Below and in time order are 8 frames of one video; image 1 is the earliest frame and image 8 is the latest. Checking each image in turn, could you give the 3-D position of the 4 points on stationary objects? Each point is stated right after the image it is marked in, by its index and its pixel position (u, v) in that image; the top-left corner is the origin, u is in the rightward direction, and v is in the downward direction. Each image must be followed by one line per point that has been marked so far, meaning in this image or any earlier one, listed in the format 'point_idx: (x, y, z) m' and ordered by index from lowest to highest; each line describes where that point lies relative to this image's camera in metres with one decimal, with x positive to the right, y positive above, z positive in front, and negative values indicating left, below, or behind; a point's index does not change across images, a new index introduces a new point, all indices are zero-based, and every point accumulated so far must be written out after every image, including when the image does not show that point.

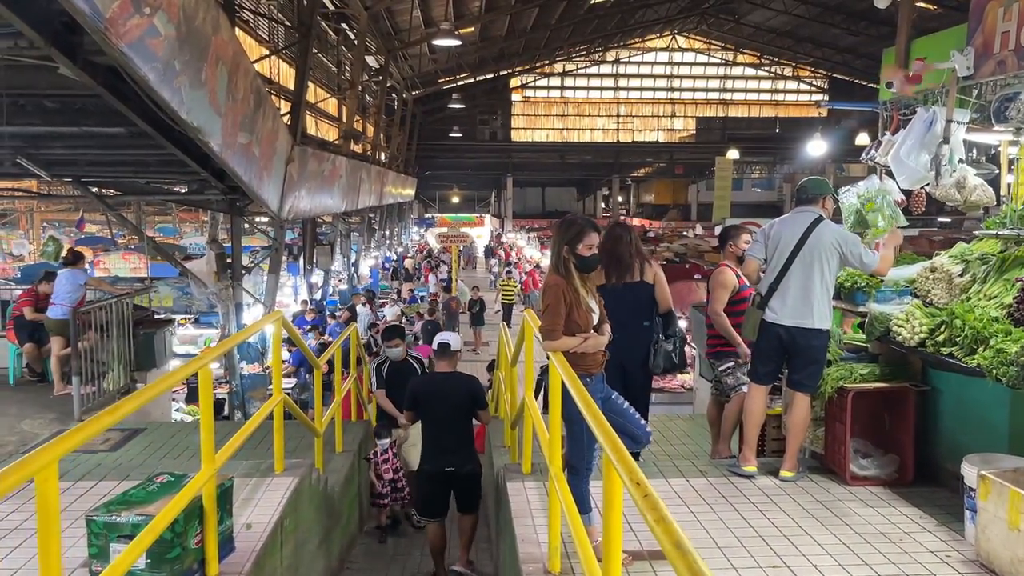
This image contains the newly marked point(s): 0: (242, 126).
0: (-1.9, +1.1, +6.0) m
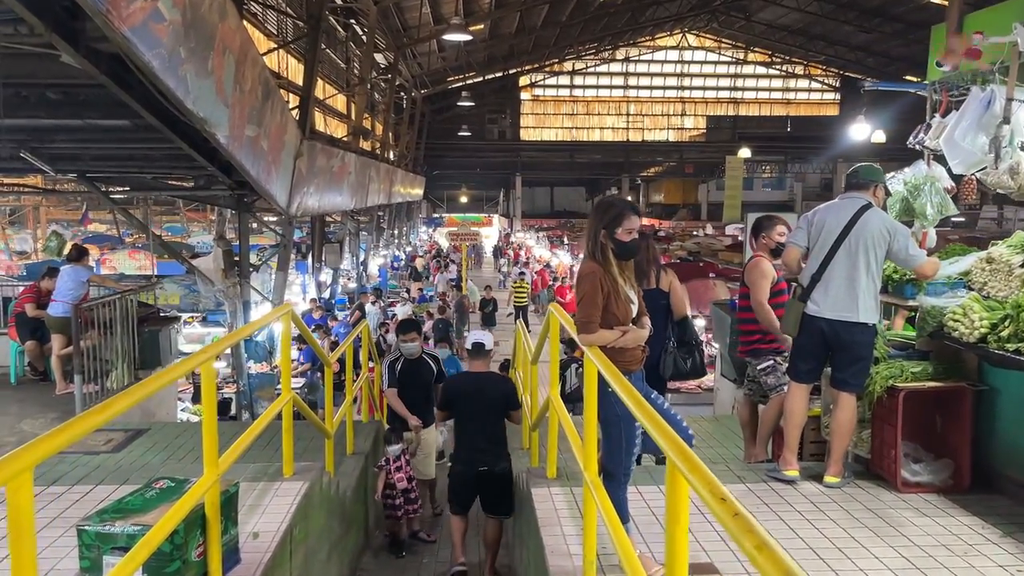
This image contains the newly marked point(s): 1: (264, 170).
0: (-1.8, +1.2, +5.8) m
1: (-1.9, +0.9, +6.4) m
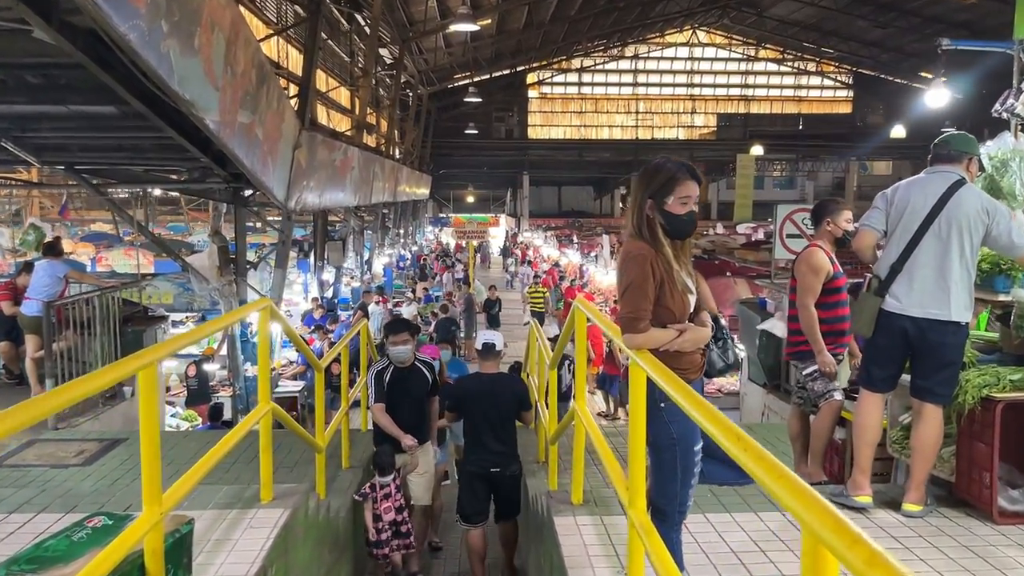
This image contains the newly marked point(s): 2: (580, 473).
0: (-1.7, +1.2, +5.4) m
1: (-1.8, +0.9, +6.0) m
2: (+0.2, -0.6, +2.9) m
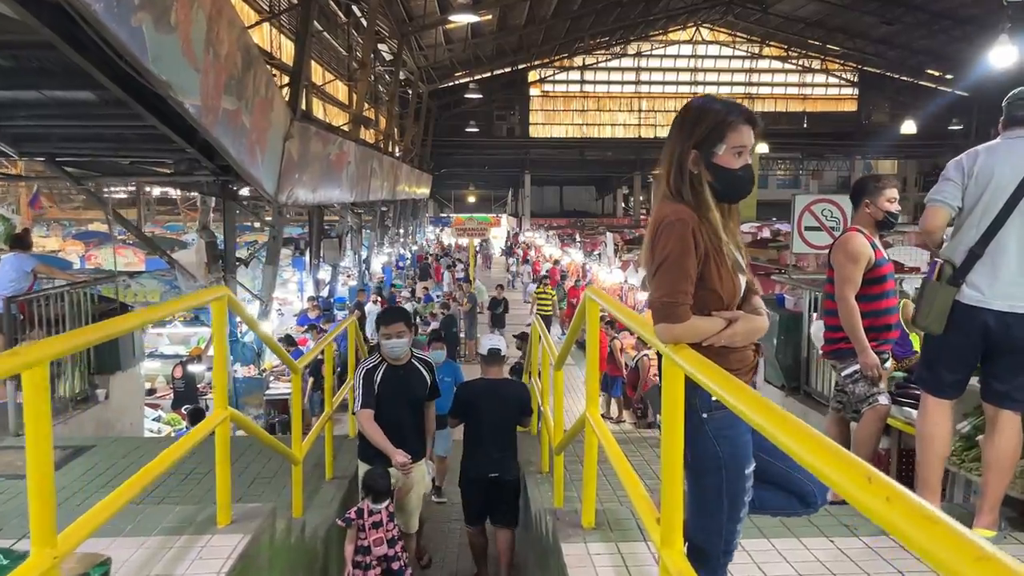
0: (-1.7, +1.2, +5.1) m
1: (-1.8, +0.9, +5.7) m
2: (+0.2, -0.6, +2.6) m
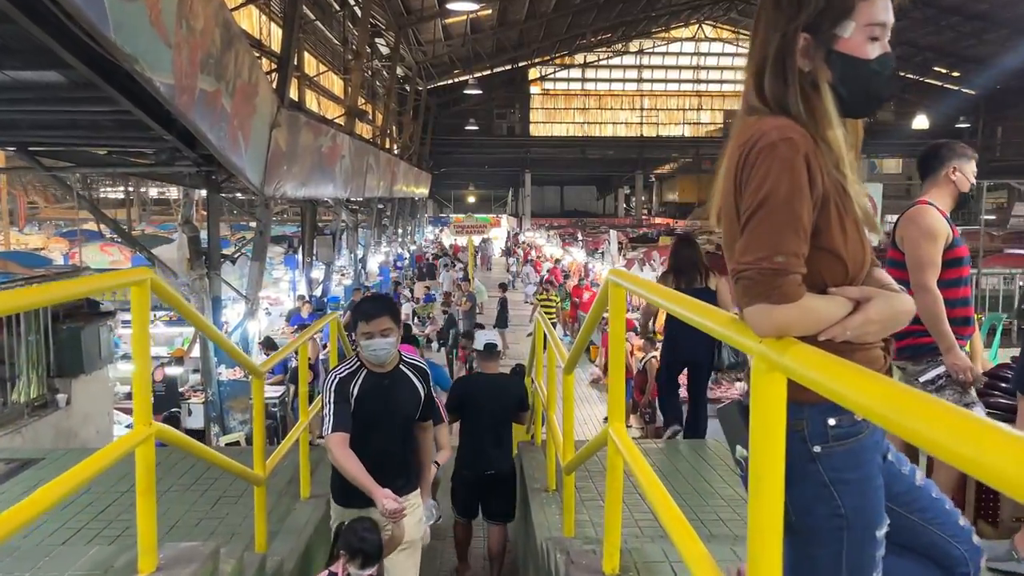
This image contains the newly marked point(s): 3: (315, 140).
0: (-1.7, +1.2, +4.7) m
1: (-1.8, +0.9, +5.3) m
2: (+0.2, -0.6, +2.2) m
3: (-1.8, +1.4, +8.0) m
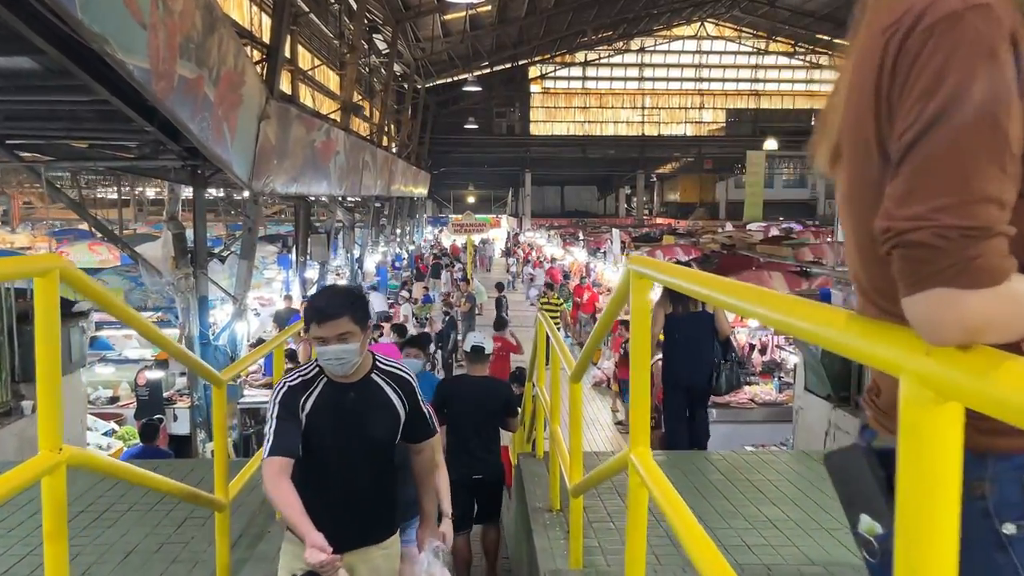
0: (-1.7, +1.2, +4.4) m
1: (-1.8, +0.9, +5.0) m
2: (+0.2, -0.6, +1.9) m
3: (-1.8, +1.4, +7.7) m
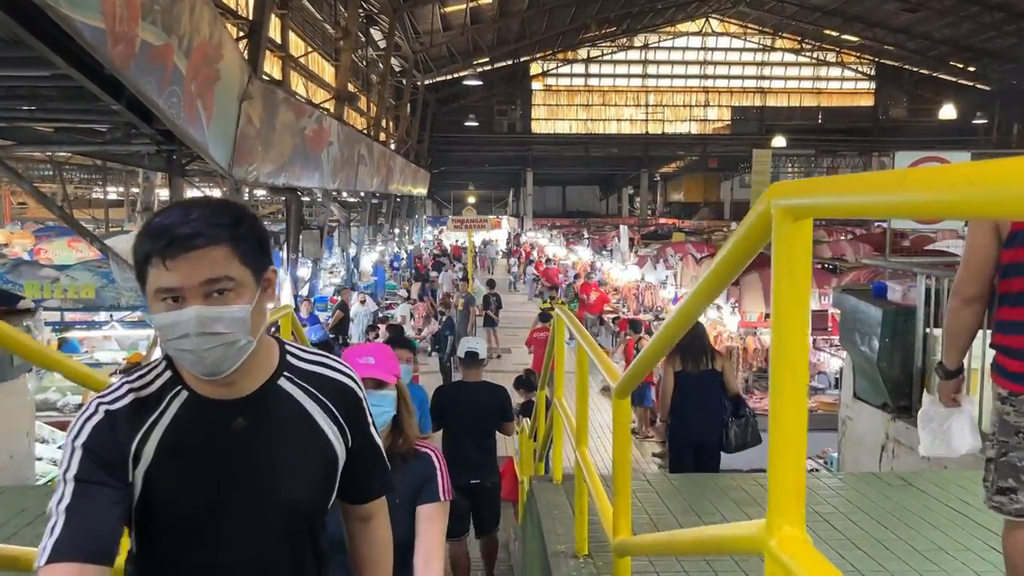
0: (-1.7, +1.3, +3.9) m
1: (-1.7, +1.0, +4.5) m
2: (+0.3, -0.5, +1.4) m
3: (-1.8, +1.4, +7.2) m
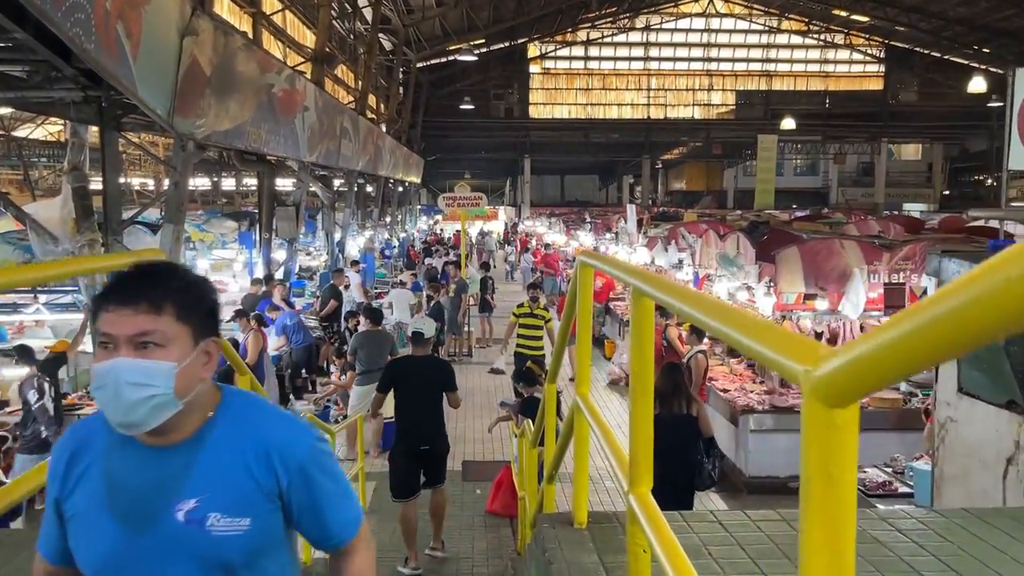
0: (-1.7, +1.4, +3.0) m
1: (-1.7, +1.1, +3.5) m
2: (+0.3, -0.4, +0.5) m
3: (-1.8, +1.6, +6.2) m
